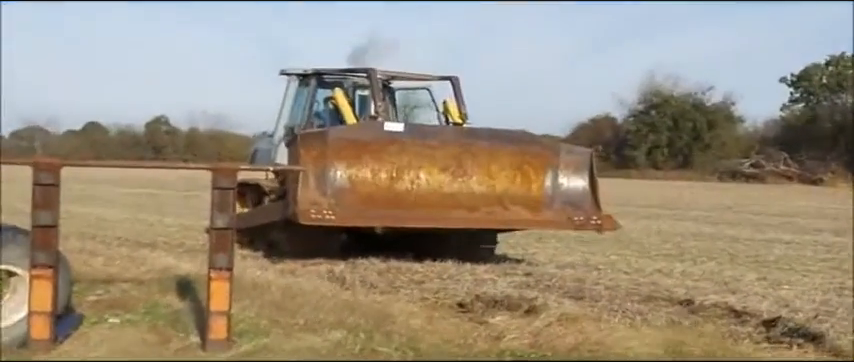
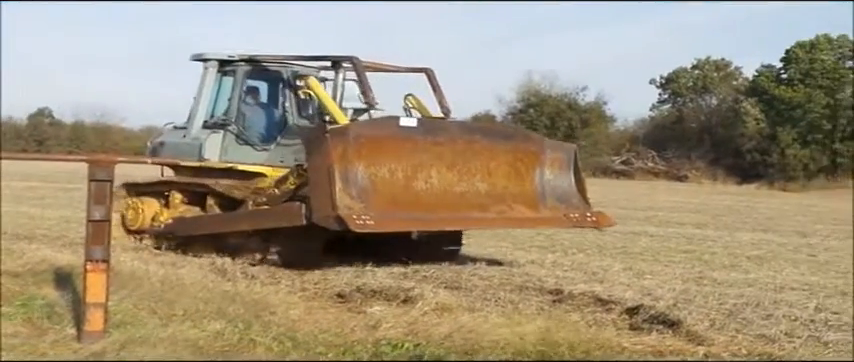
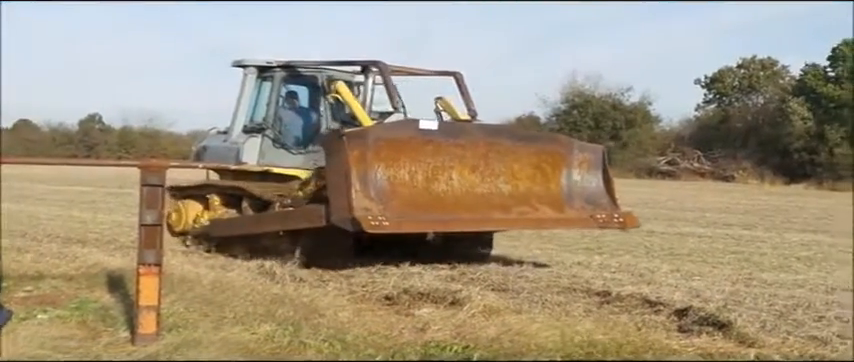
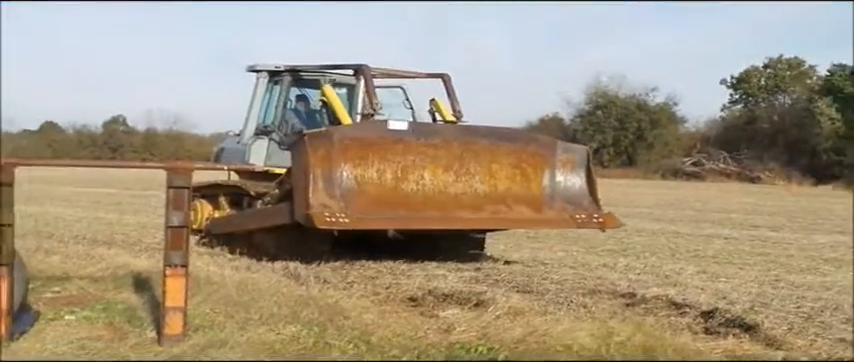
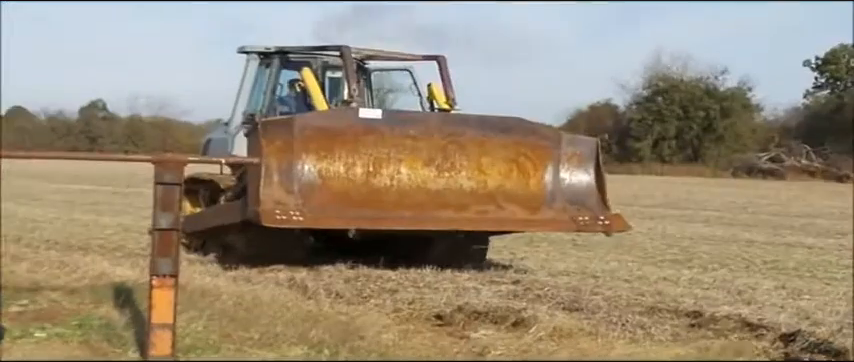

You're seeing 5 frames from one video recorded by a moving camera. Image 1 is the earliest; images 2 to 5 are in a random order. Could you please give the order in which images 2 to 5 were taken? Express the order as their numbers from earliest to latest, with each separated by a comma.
5, 4, 3, 2
